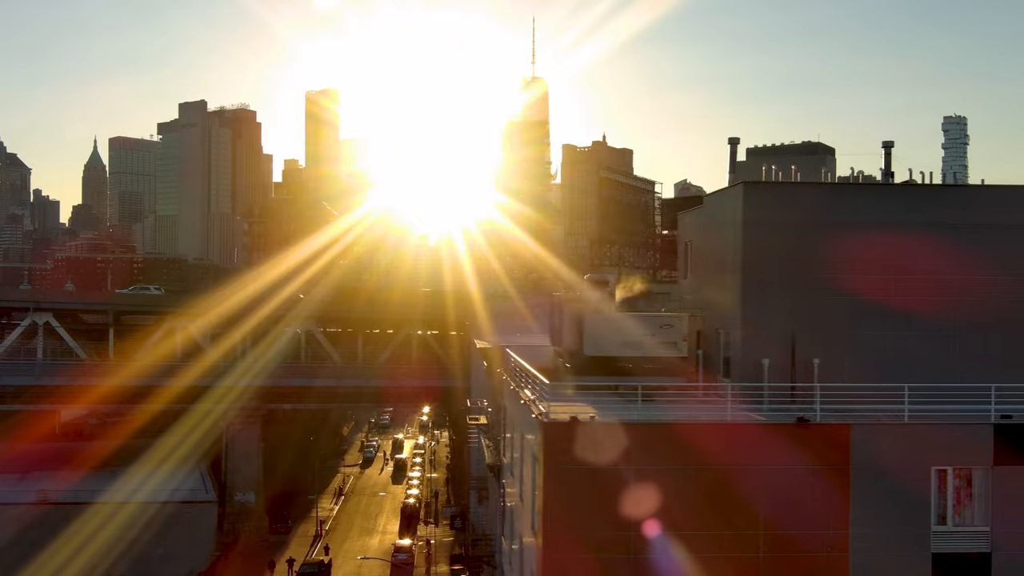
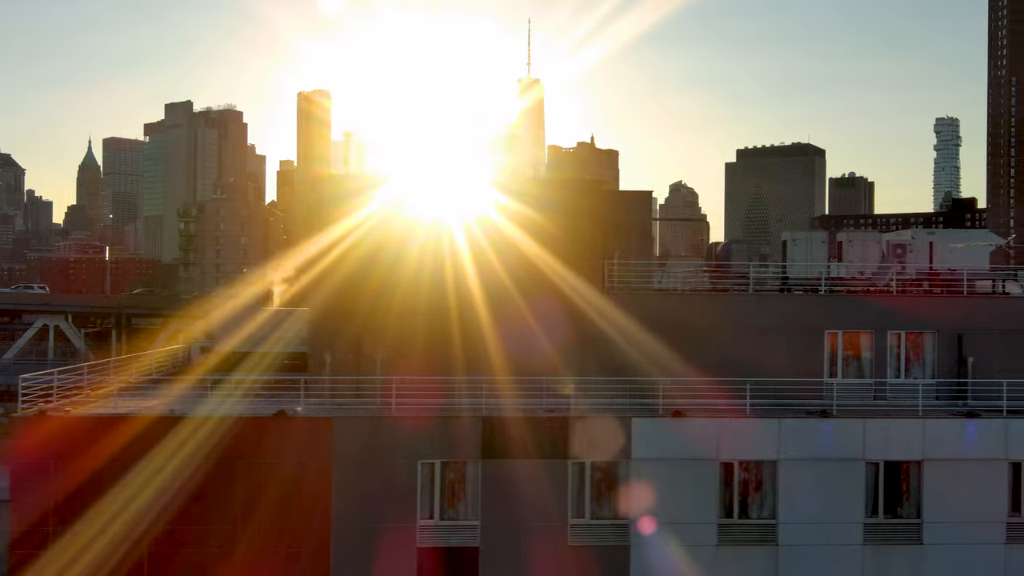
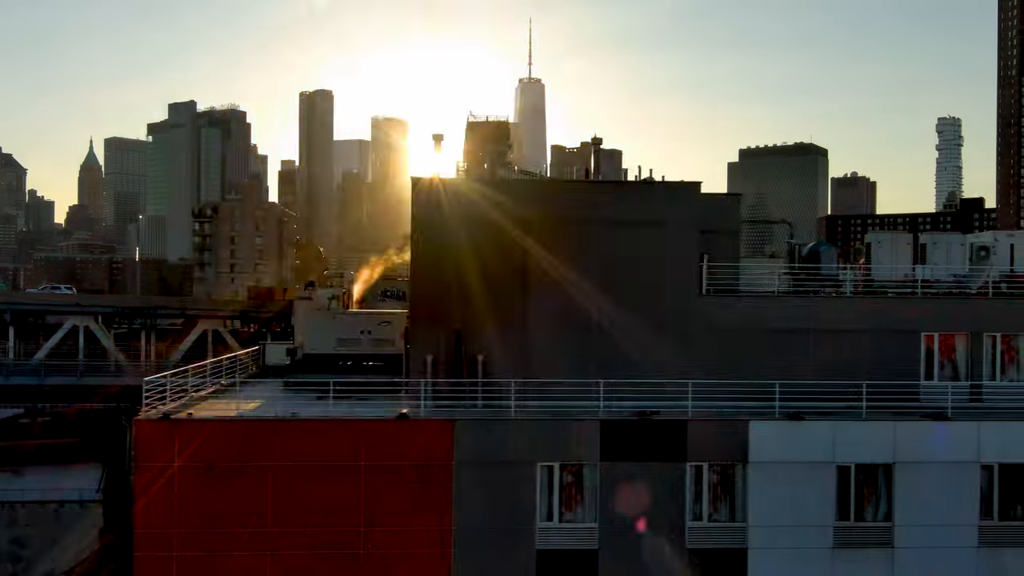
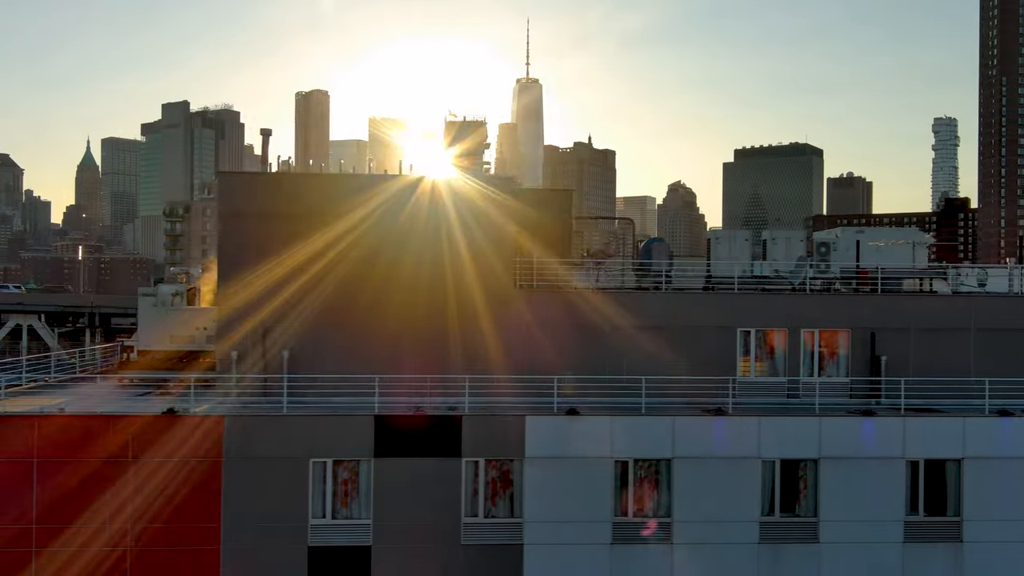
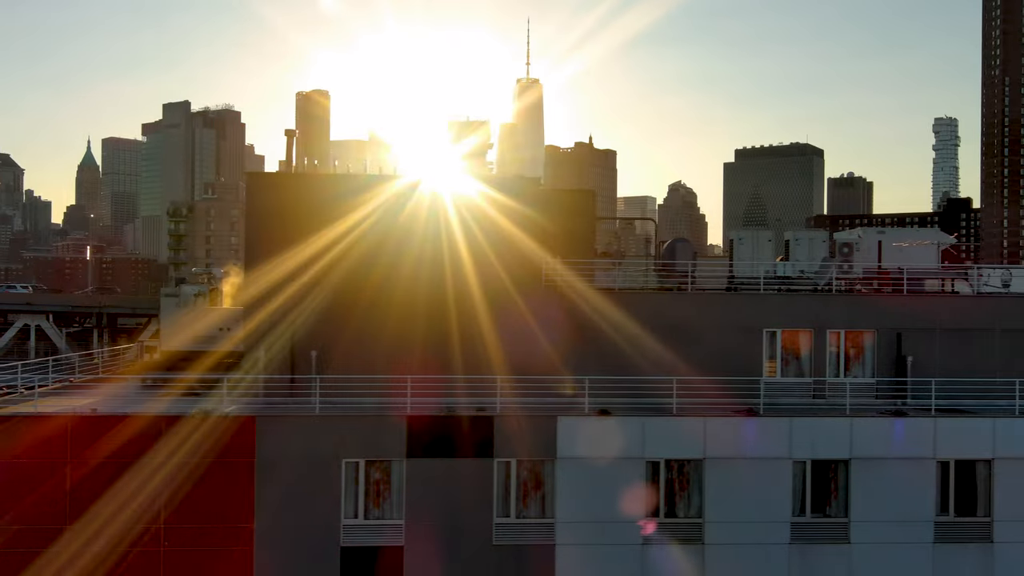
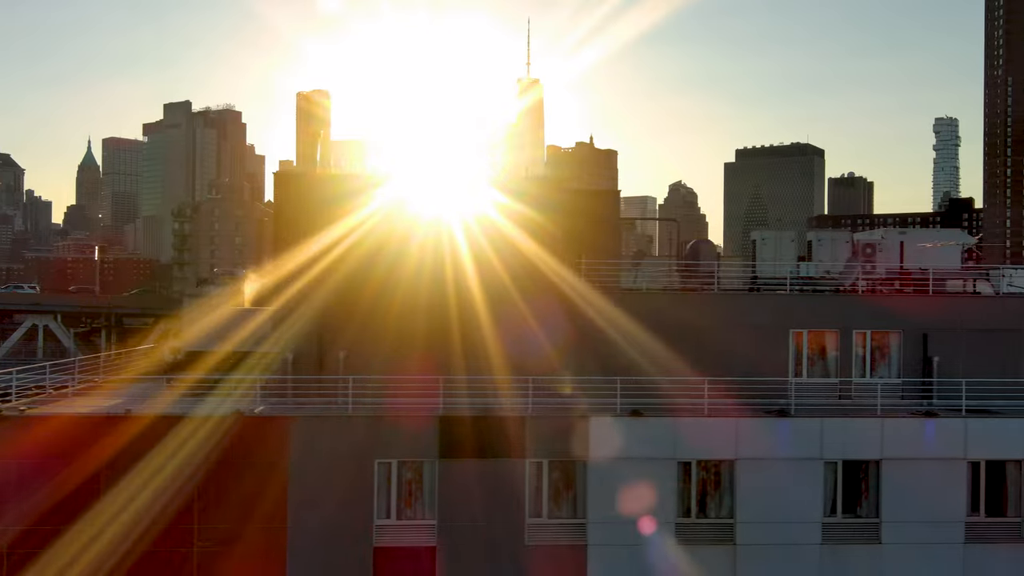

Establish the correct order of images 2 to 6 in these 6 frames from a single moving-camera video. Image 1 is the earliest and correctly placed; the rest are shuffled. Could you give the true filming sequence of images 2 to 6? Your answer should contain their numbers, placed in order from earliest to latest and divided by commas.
3, 2, 6, 5, 4
